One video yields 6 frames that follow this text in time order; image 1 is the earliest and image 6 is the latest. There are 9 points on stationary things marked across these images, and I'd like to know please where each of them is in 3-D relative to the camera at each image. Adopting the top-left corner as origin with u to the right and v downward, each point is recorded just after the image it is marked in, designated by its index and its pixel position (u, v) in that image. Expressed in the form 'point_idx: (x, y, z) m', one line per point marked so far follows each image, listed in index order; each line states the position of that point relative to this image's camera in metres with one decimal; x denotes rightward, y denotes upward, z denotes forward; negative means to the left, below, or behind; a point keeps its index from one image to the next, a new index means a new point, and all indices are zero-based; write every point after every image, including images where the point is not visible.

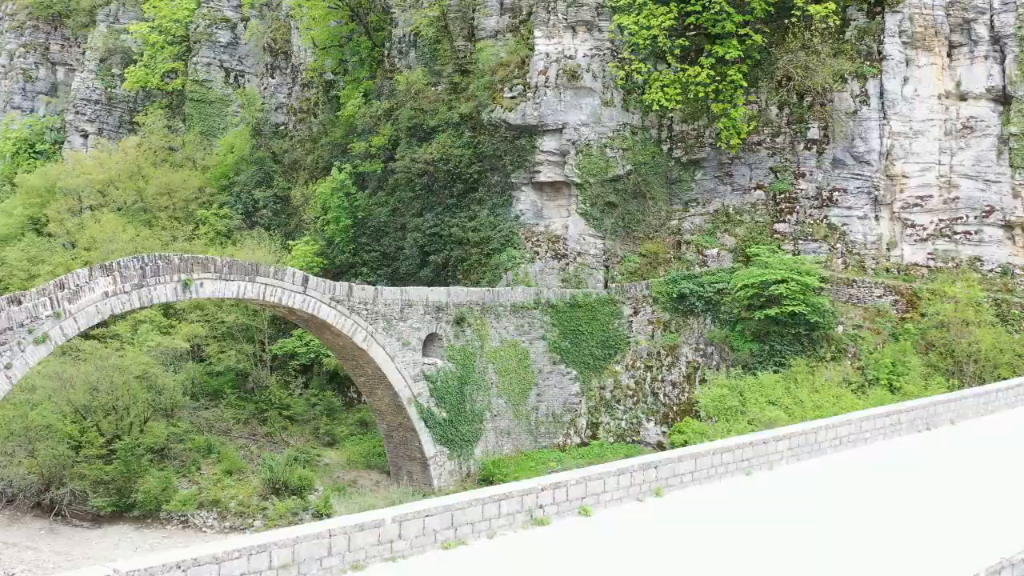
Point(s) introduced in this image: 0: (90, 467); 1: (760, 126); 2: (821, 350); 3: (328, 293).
0: (-5.6, -2.4, +15.6) m
1: (+3.6, +2.4, +16.9) m
2: (+3.9, -0.8, +14.6) m
3: (-2.2, -0.1, +13.9) m
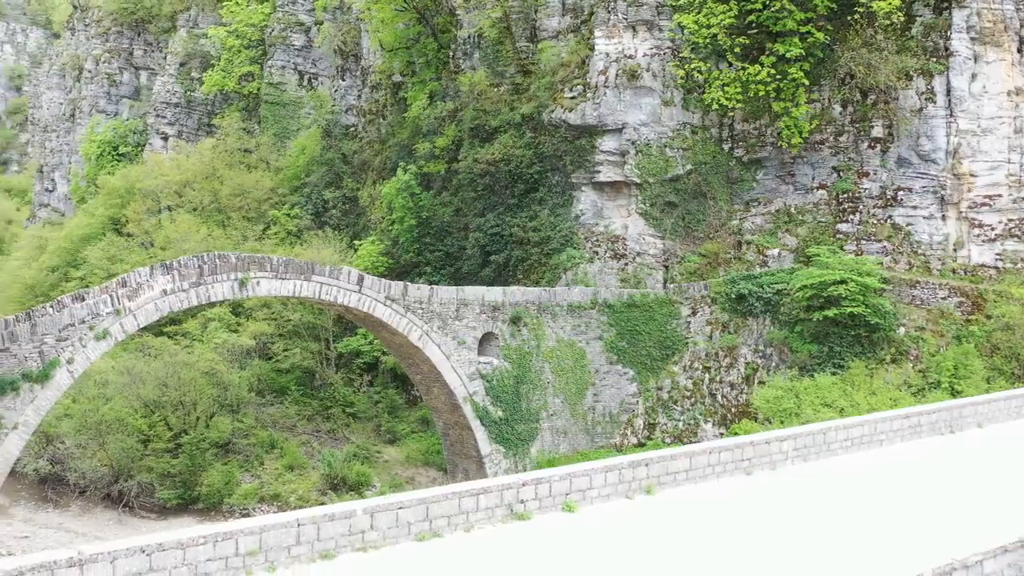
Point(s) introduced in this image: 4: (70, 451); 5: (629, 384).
0: (-4.9, -2.4, +16.0) m
1: (+4.5, +2.3, +16.7) m
2: (+4.6, -0.8, +14.3) m
3: (-1.6, -0.1, +14.1) m
4: (-6.1, -2.3, +16.1) m
5: (+1.6, -1.3, +16.3) m
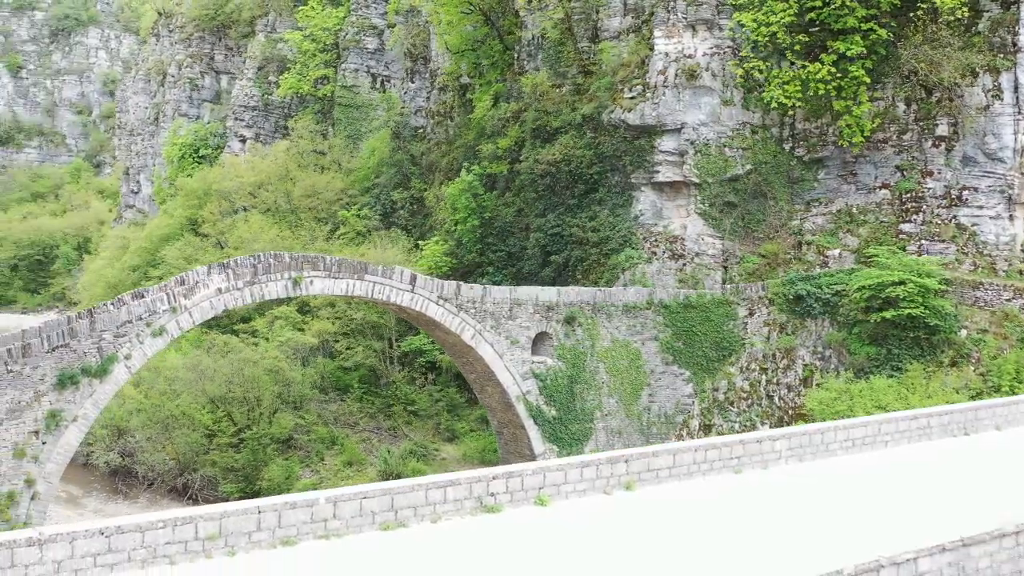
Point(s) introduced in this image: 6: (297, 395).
0: (-4.1, -2.4, +16.4) m
1: (+5.3, +2.3, +16.4) m
2: (+5.2, -0.8, +14.0) m
3: (-0.9, 0.0, +14.2) m
4: (-5.3, -2.2, +16.6) m
5: (+2.4, -1.4, +16.2) m
6: (-3.3, -1.6, +17.9) m
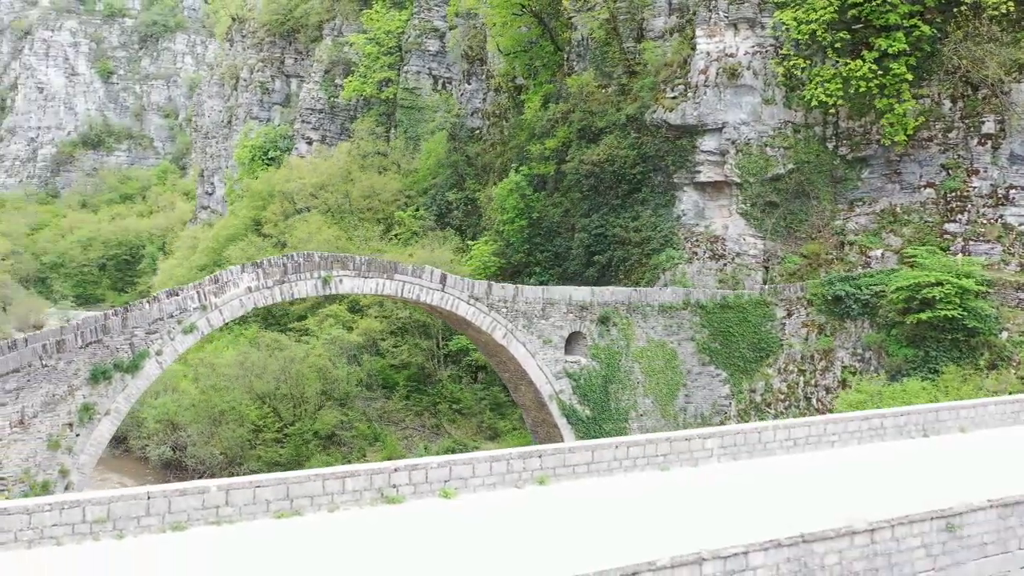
0: (-3.6, -2.3, +16.8) m
1: (+5.8, +2.3, +16.1) m
2: (+5.5, -0.8, +13.8) m
3: (-0.6, 0.0, +14.4) m
4: (-4.8, -2.2, +17.1) m
5: (+2.9, -1.4, +16.1) m
6: (-2.7, -1.6, +18.2) m
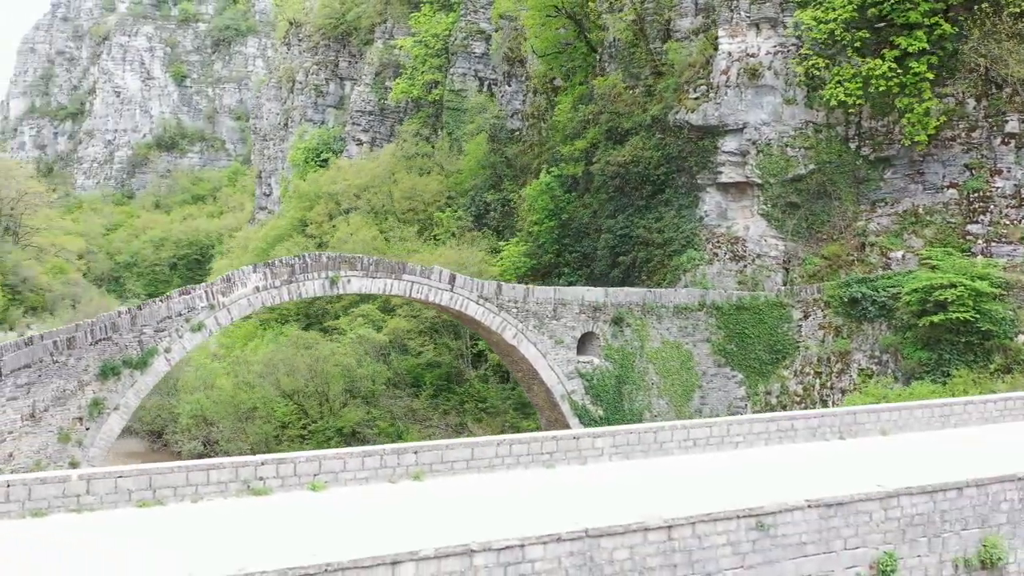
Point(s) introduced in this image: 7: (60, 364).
0: (-3.3, -2.3, +17.2) m
1: (+6.0, +2.3, +15.8) m
2: (+5.6, -0.9, +13.5) m
3: (-0.4, 0.0, +14.6) m
4: (-4.5, -2.2, +17.5) m
5: (+3.1, -1.4, +16.1) m
6: (-2.3, -1.6, +18.6) m
7: (-4.5, -0.8, +11.7) m
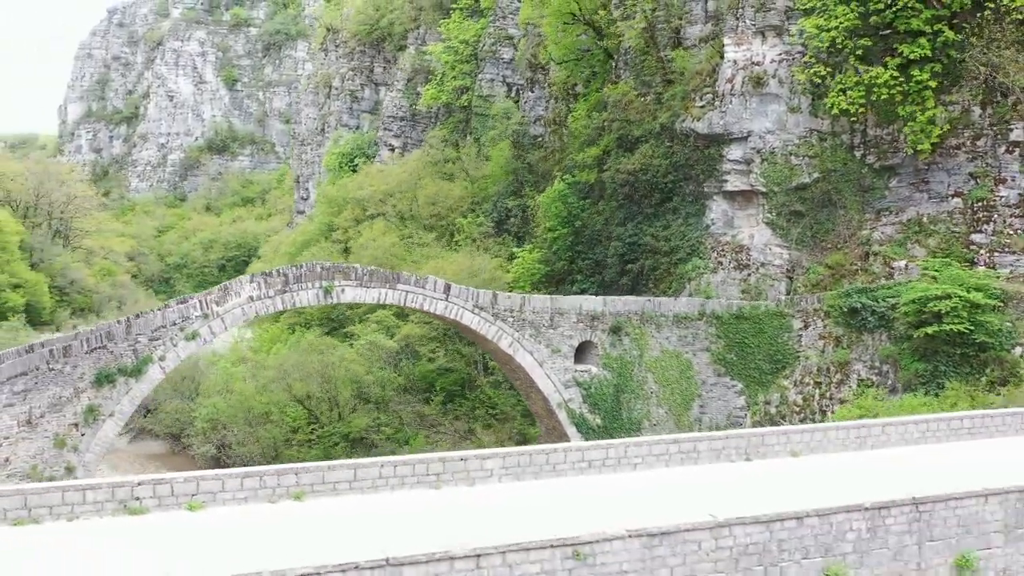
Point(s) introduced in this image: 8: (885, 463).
0: (-3.2, -2.4, +17.5) m
1: (+6.0, +2.2, +15.6) m
2: (+5.5, -1.0, +13.4) m
3: (-0.5, -0.2, +14.7) m
4: (-4.4, -2.3, +17.9) m
5: (+3.1, -1.5, +16.0) m
6: (-2.2, -1.7, +18.8) m
7: (-4.7, -0.9, +12.0) m
8: (+2.2, -1.0, +6.7) m
